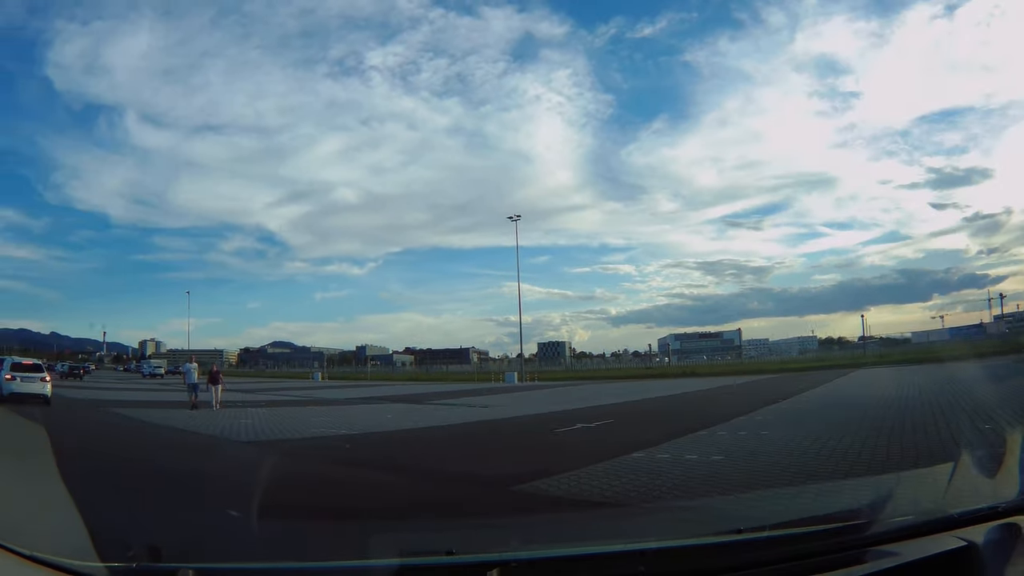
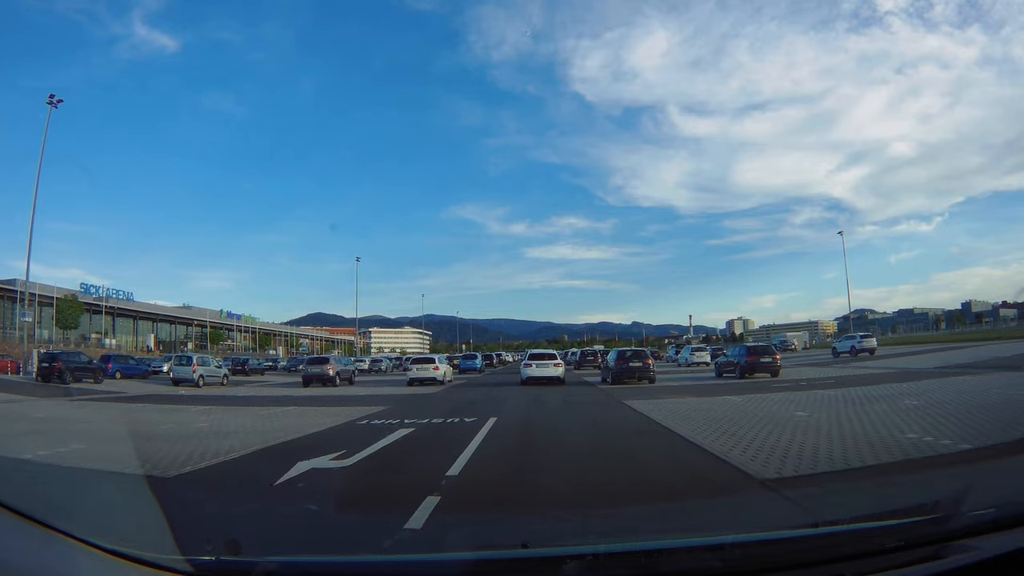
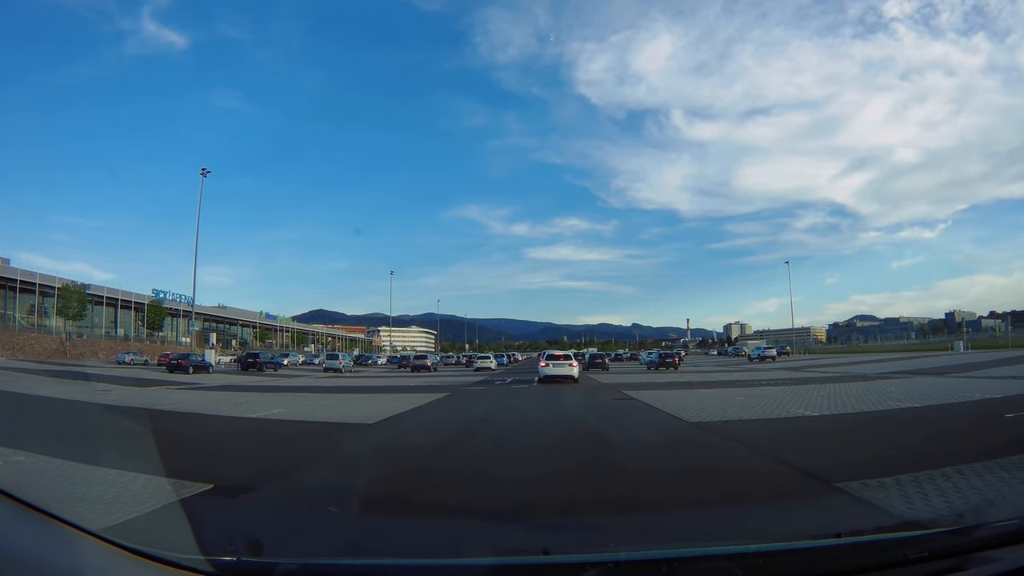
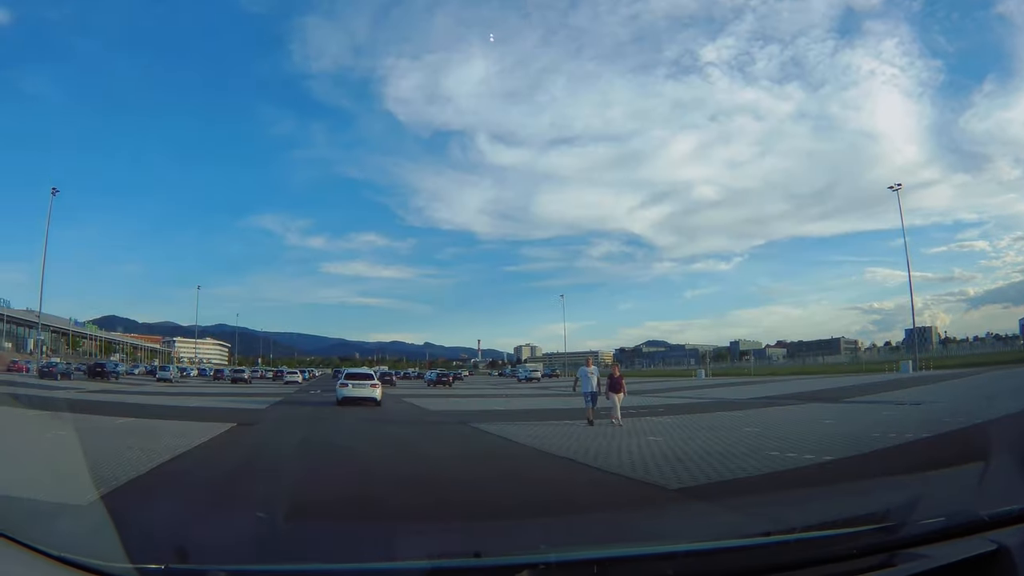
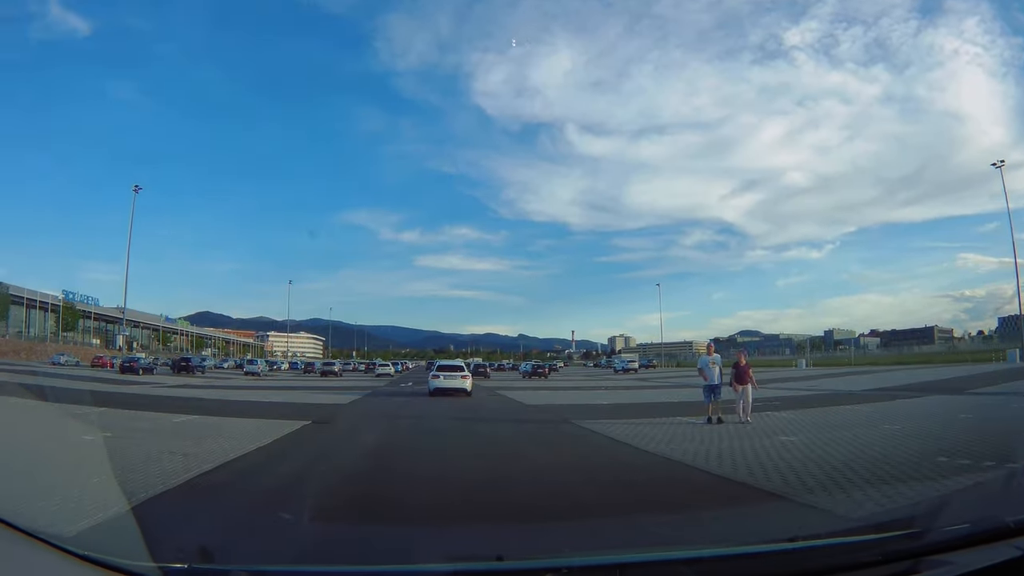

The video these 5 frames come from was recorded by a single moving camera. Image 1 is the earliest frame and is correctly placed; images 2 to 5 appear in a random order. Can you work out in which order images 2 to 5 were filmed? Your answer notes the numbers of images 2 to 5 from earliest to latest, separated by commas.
4, 5, 3, 2
